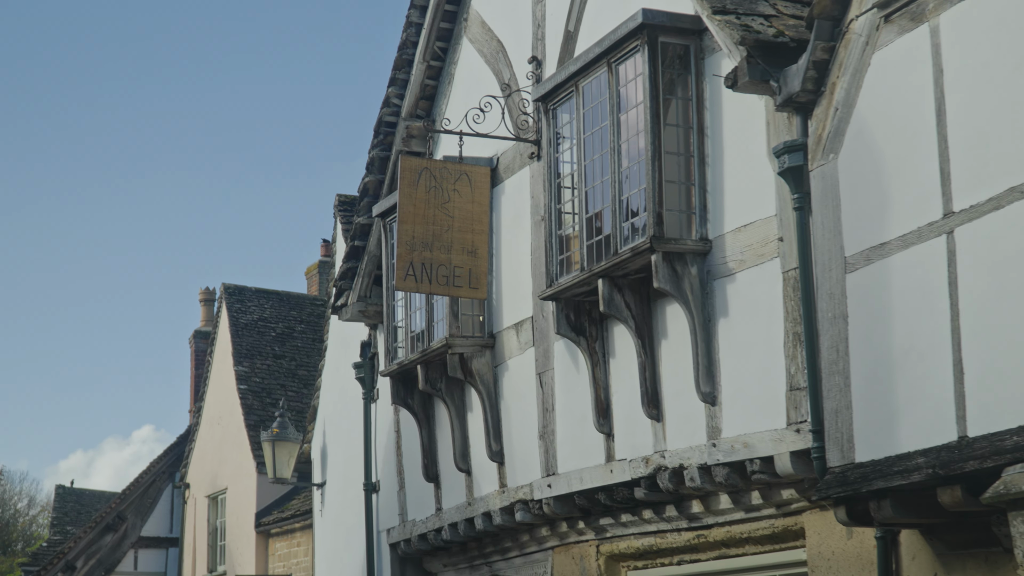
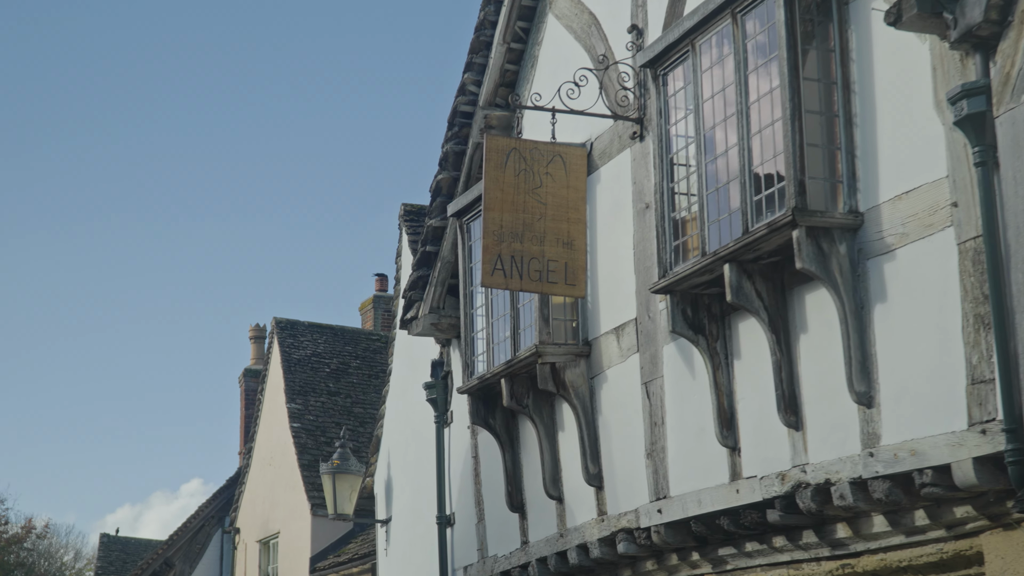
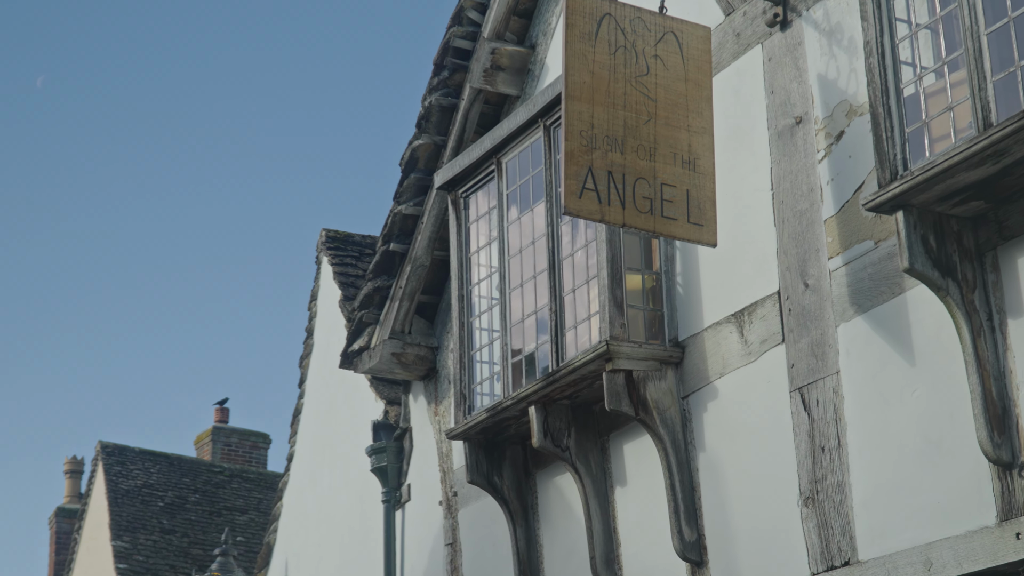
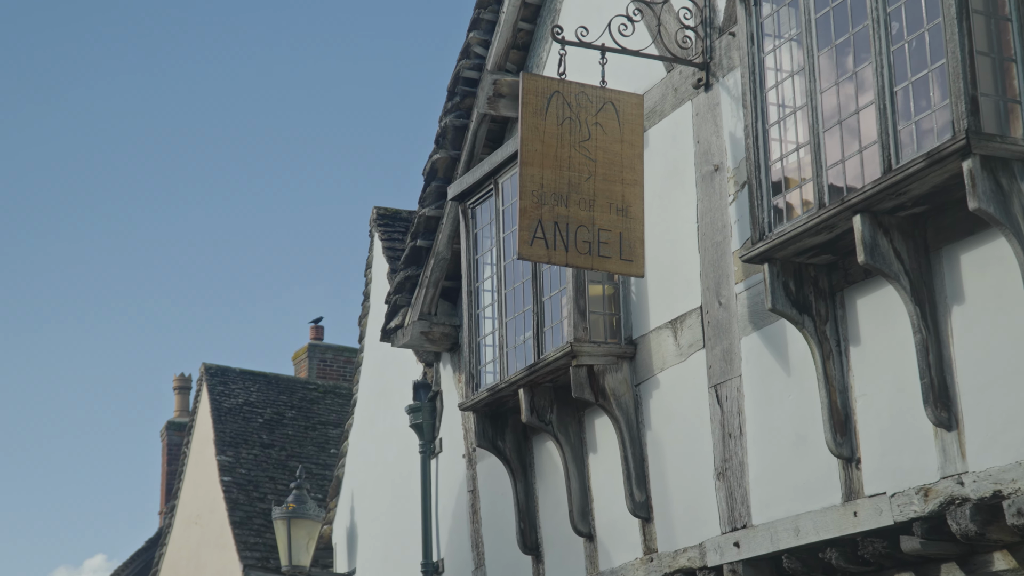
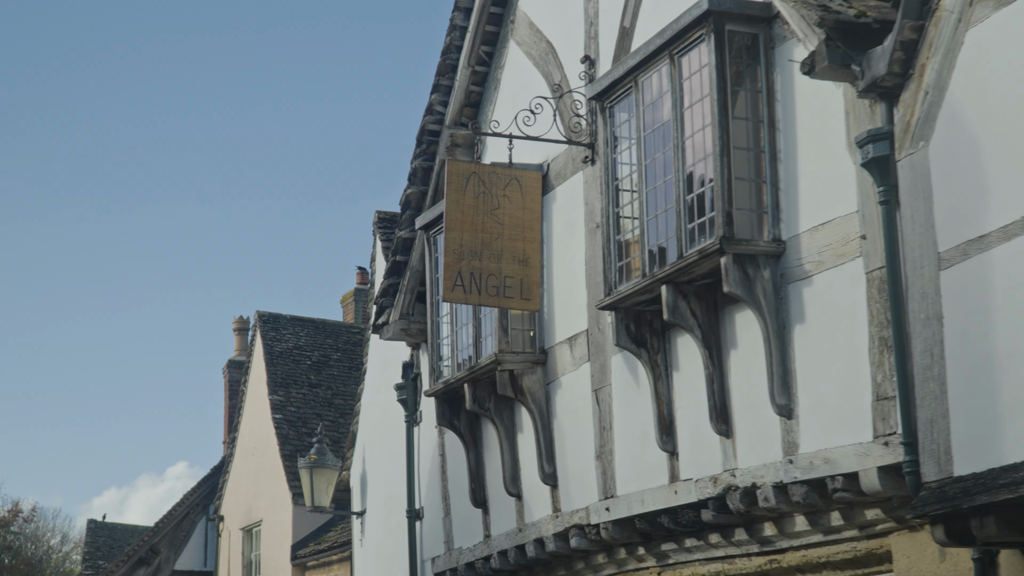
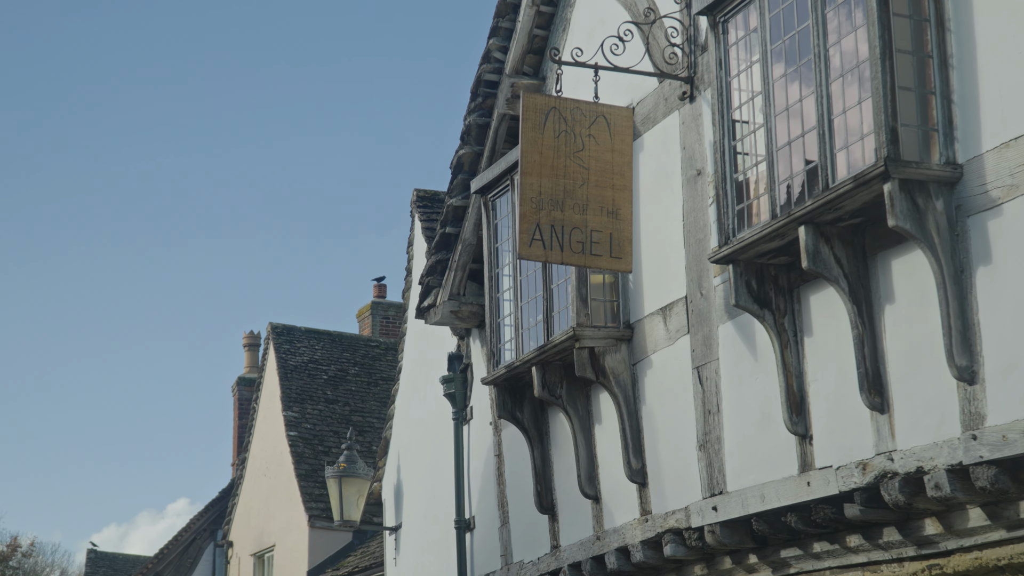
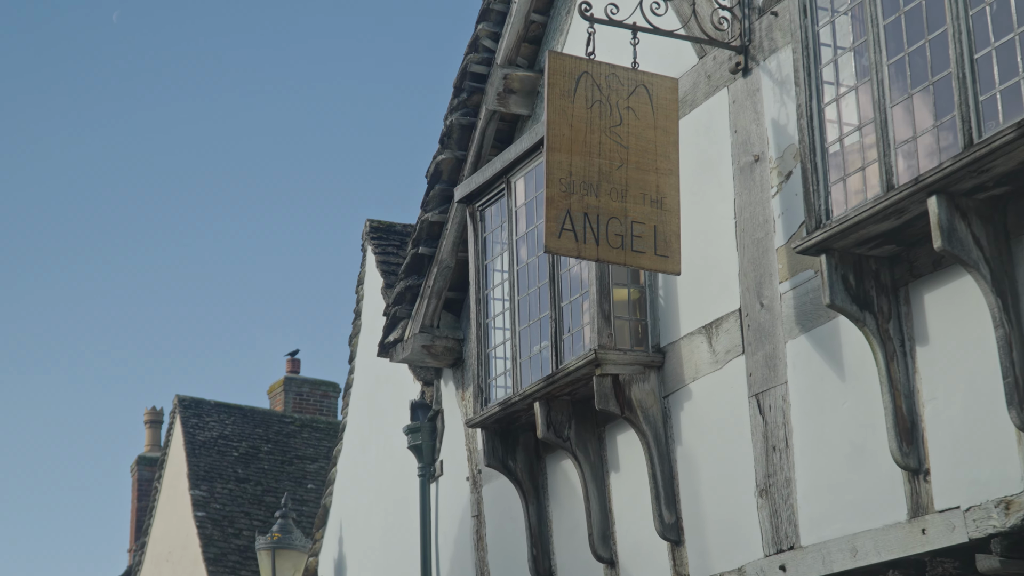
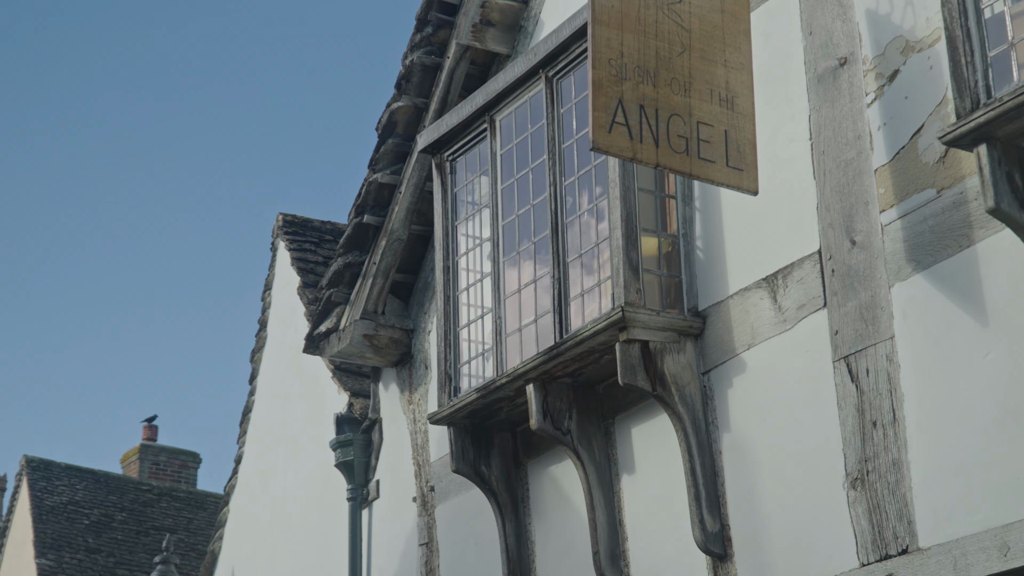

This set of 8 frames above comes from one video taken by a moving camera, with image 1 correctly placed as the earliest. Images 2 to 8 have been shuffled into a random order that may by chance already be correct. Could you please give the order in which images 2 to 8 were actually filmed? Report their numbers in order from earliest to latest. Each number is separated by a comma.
5, 2, 6, 4, 7, 3, 8
